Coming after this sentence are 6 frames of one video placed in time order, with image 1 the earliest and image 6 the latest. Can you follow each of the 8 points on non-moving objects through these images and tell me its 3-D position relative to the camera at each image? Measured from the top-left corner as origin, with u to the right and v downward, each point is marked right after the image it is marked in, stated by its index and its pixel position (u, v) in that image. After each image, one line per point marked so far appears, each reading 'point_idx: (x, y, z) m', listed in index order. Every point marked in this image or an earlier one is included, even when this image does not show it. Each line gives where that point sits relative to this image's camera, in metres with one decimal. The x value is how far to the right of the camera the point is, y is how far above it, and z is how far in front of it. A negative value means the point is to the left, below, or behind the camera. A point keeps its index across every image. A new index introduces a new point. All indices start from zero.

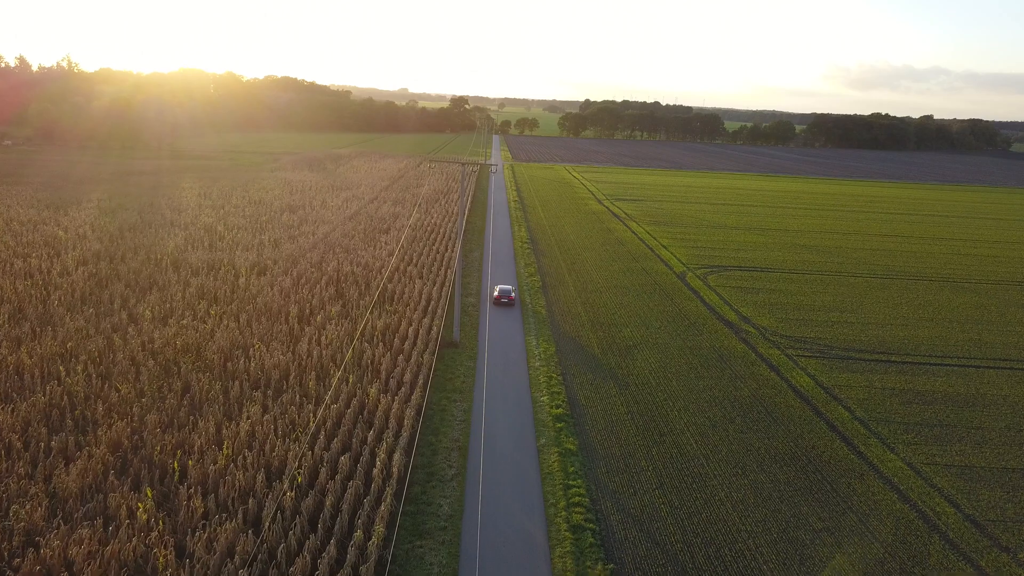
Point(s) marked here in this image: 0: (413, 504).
0: (-1.7, -3.7, +11.9) m
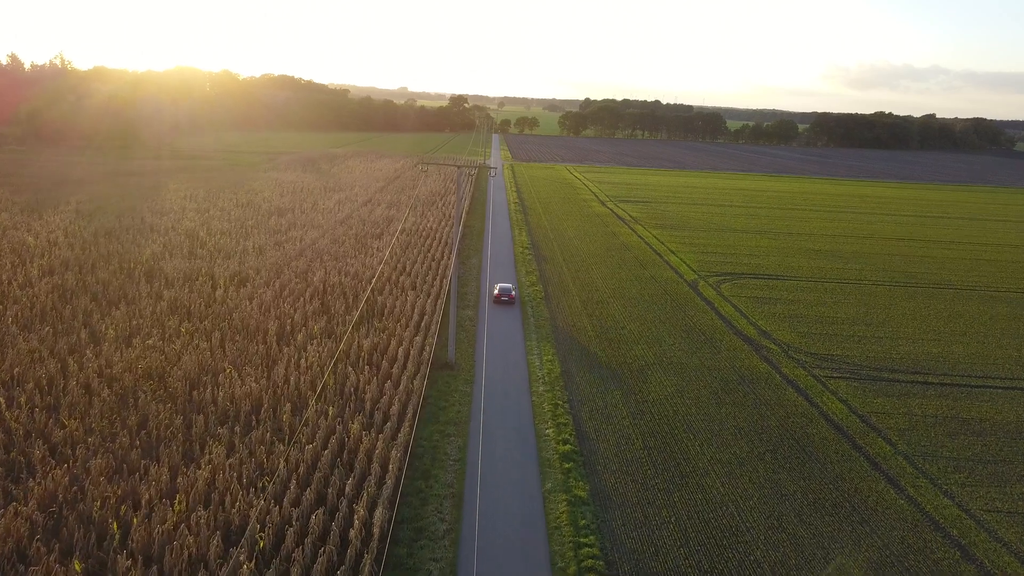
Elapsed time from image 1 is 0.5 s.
0: (-1.7, -4.2, +10.1) m
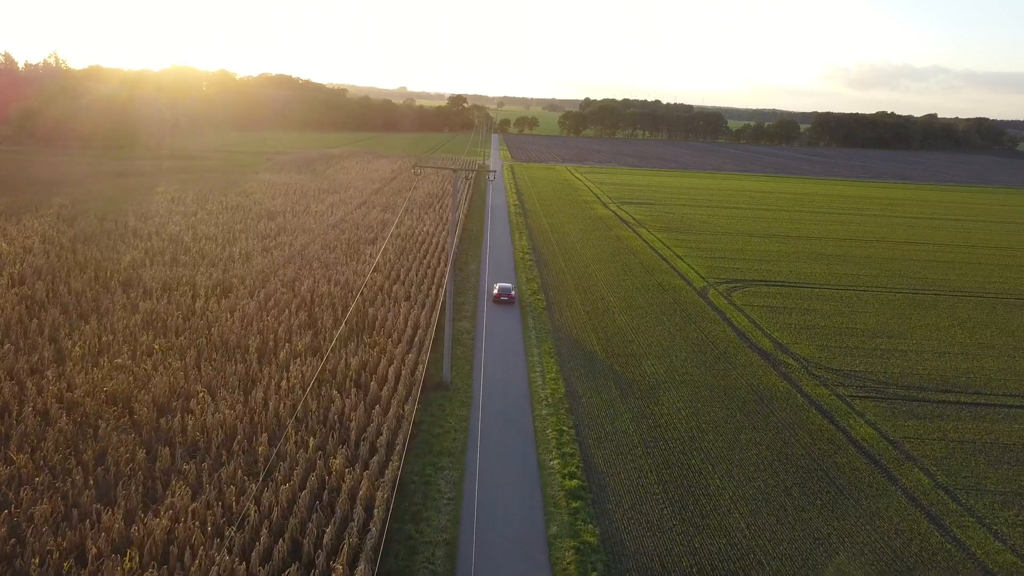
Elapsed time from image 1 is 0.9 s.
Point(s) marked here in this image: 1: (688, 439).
0: (-1.7, -4.5, +8.7) m
1: (+3.7, -3.2, +14.5) m
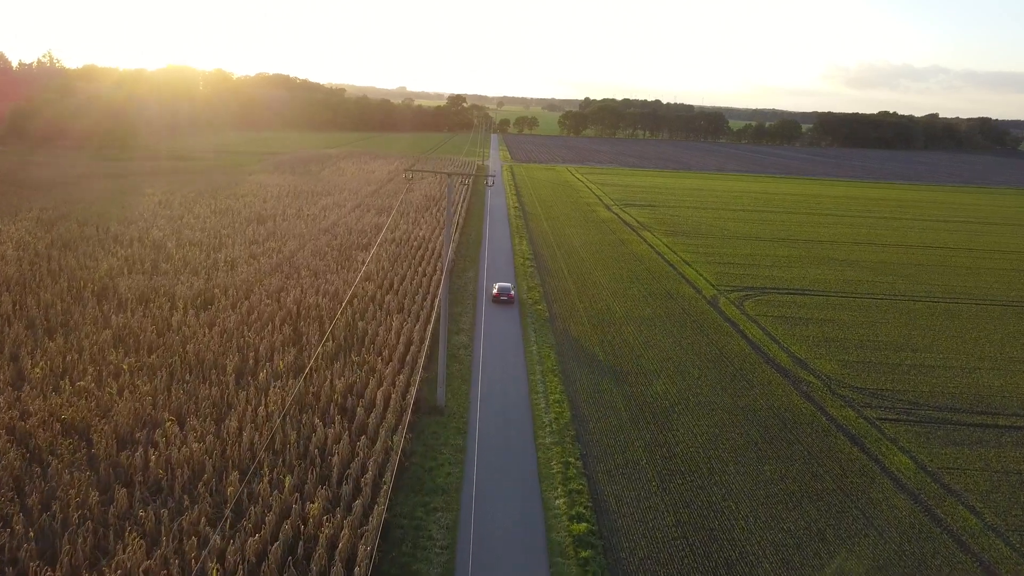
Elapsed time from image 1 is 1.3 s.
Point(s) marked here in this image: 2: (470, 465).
0: (-1.6, -4.8, +7.4) m
1: (+3.7, -3.5, +13.1) m
2: (-0.7, -3.4, +12.4) m
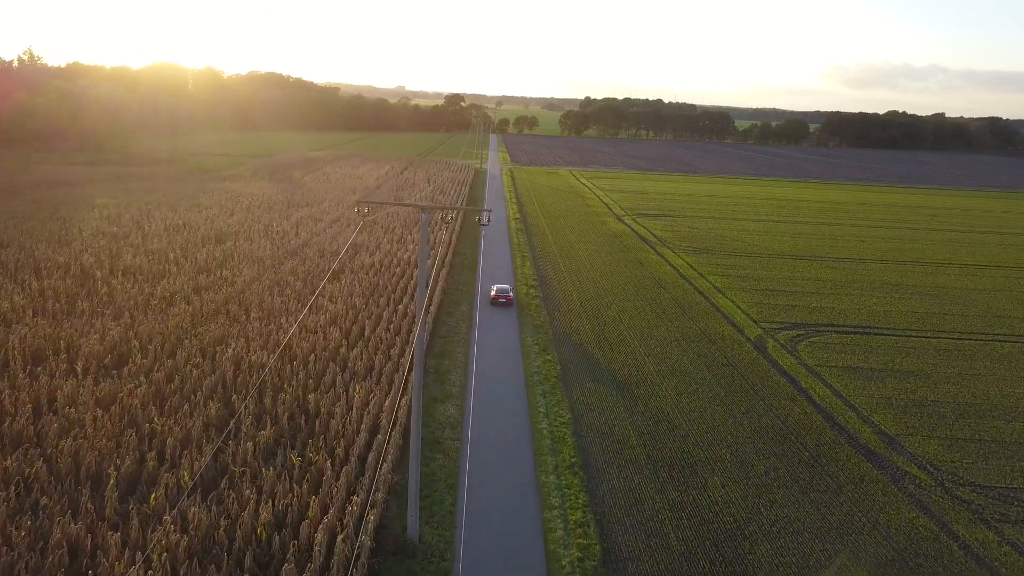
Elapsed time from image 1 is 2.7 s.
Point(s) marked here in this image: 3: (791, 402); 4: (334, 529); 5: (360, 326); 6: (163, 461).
0: (-1.6, -6.0, +2.8) m
1: (+3.8, -4.7, +8.6) m
2: (-0.7, -4.6, +7.8) m
3: (+6.7, -2.6, +16.8) m
4: (-2.6, -3.5, +10.1) m
5: (-4.0, -1.0, +18.2) m
6: (-5.9, -2.8, +11.6) m
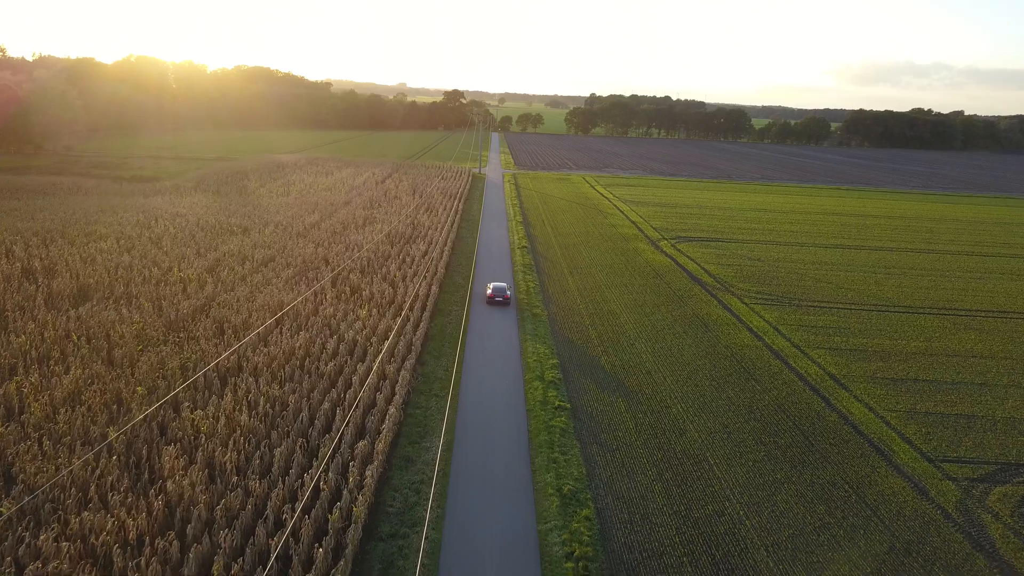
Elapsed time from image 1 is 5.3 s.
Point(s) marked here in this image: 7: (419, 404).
0: (-1.5, -8.3, -6.5) m
1: (+3.9, -7.0, -0.7) m
2: (-0.6, -6.9, -1.4) m
3: (+6.9, -4.9, +7.5) m
4: (-2.4, -5.8, +0.8) m
5: (-3.8, -3.3, +8.9) m
6: (-5.7, -5.1, +2.4) m
7: (-1.7, -2.6, +14.2) m
